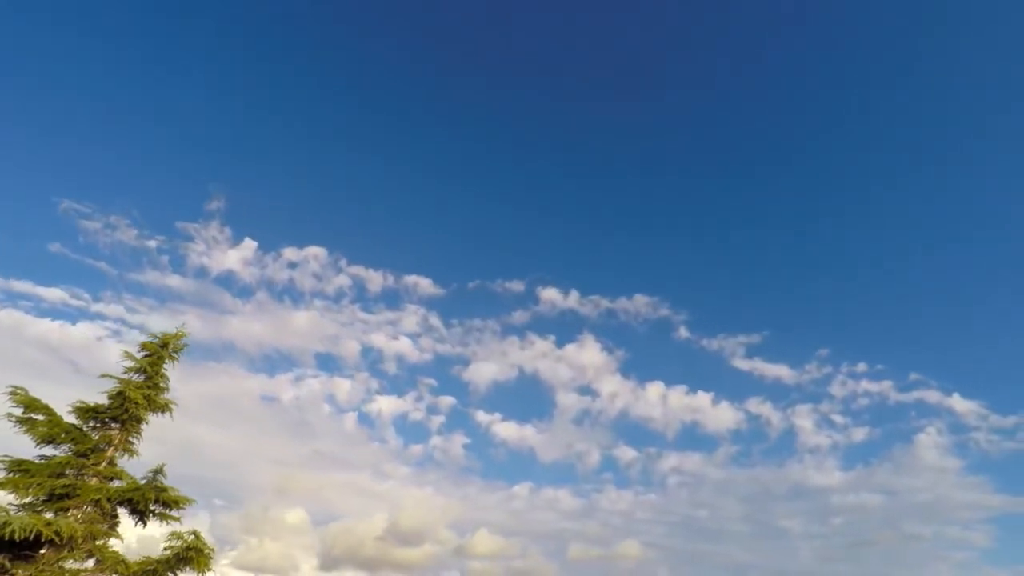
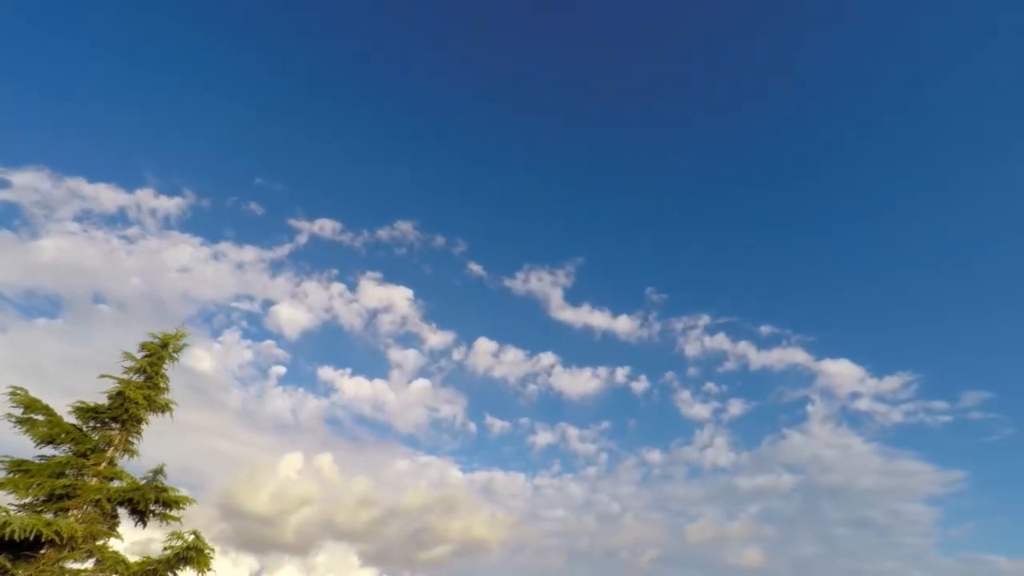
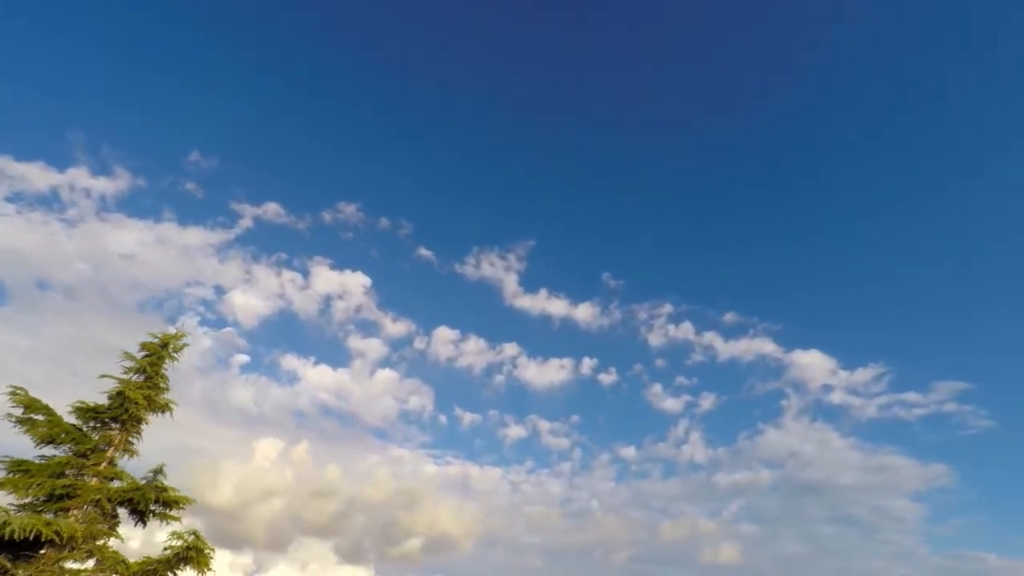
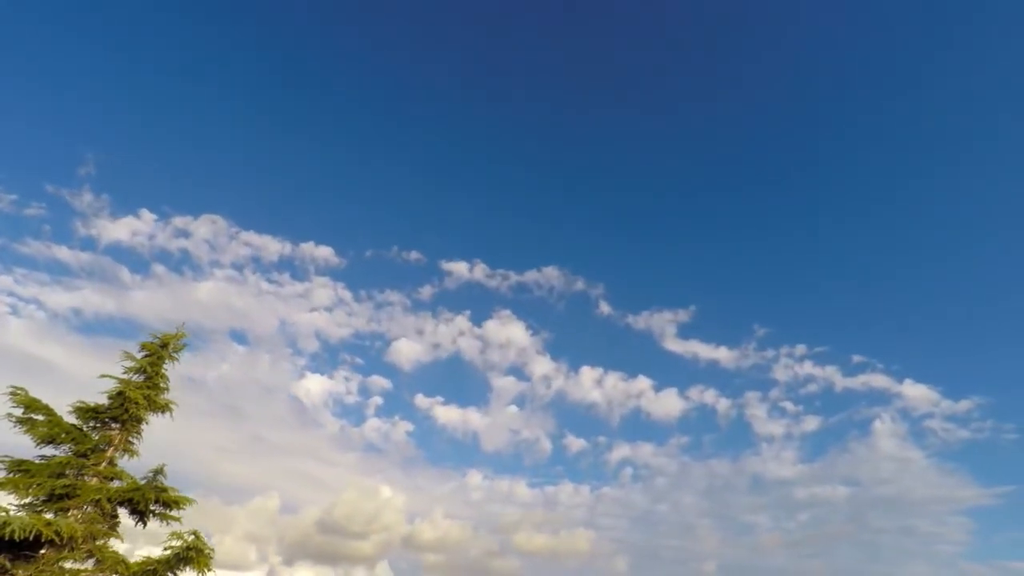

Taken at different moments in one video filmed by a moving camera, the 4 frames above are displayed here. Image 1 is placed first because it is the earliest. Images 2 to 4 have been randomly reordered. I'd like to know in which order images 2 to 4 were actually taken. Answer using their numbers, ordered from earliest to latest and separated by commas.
4, 2, 3
